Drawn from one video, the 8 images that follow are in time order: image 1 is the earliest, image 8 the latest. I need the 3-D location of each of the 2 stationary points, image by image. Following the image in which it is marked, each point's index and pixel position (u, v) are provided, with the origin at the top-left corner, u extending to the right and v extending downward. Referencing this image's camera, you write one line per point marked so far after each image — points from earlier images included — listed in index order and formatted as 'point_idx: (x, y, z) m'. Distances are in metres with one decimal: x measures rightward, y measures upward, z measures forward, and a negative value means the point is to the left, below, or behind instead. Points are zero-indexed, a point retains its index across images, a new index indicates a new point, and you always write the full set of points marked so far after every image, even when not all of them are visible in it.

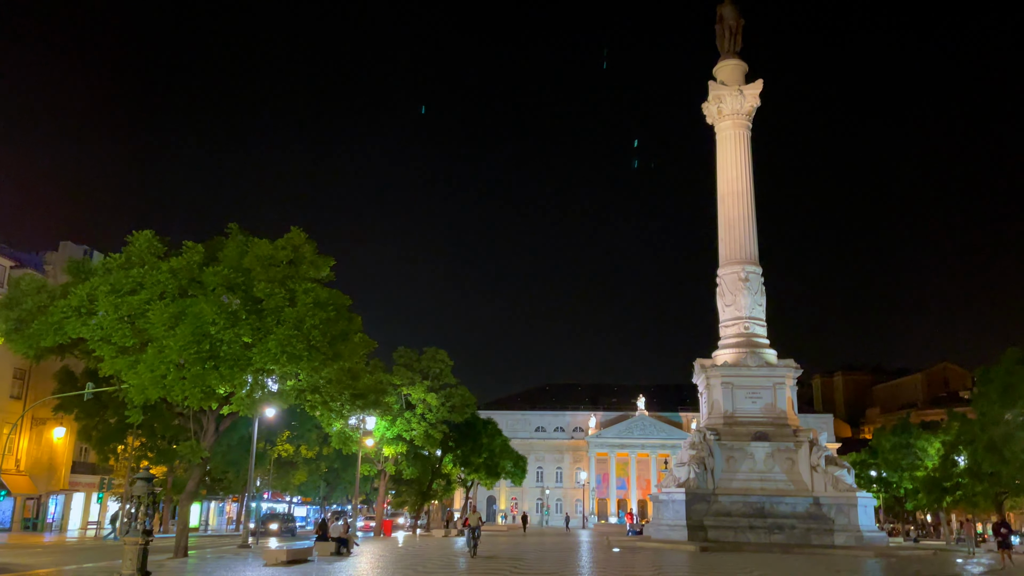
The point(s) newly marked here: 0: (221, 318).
0: (-7.1, -0.7, +19.5) m
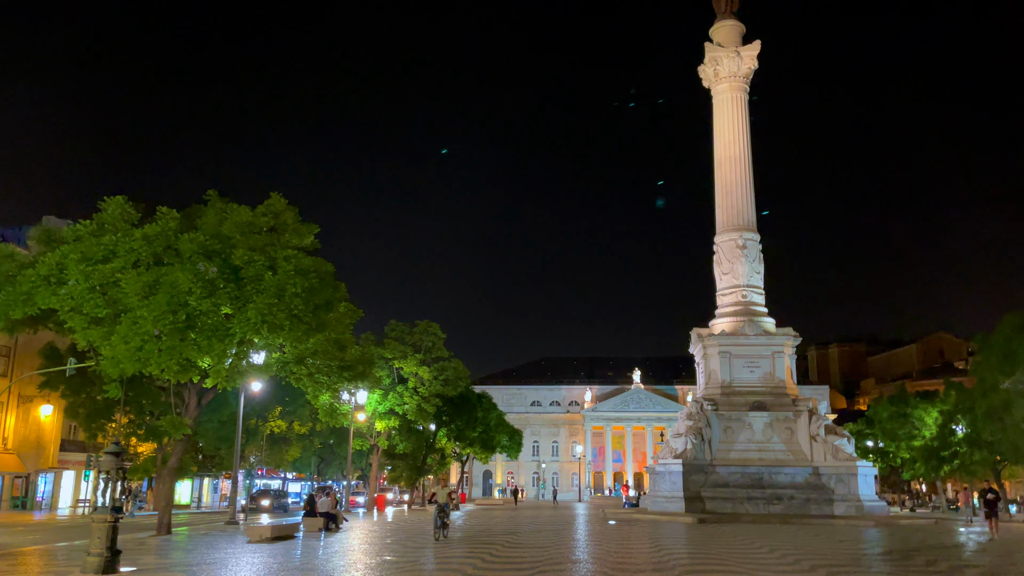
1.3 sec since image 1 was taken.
0: (-7.3, +0.1, +18.7) m
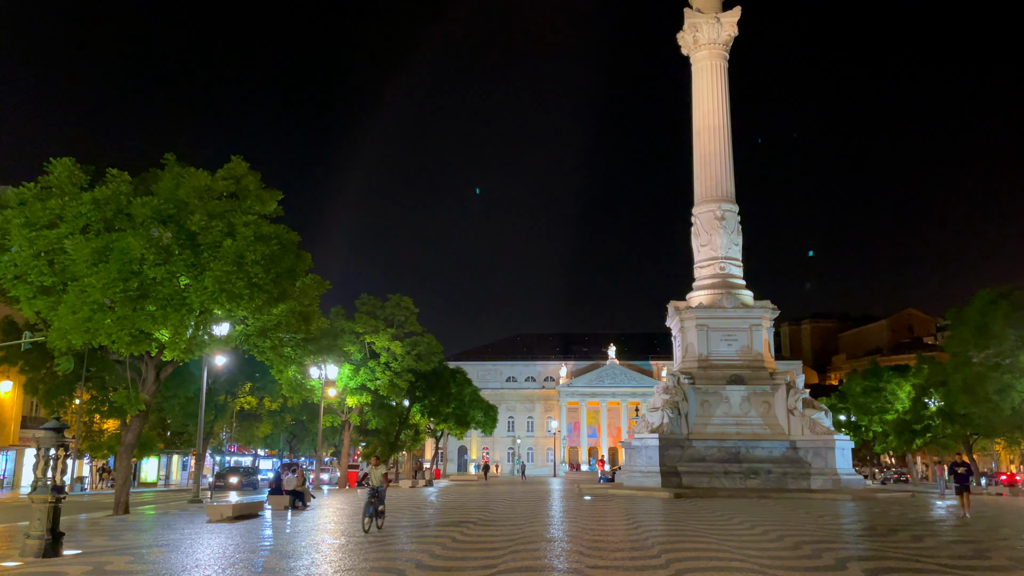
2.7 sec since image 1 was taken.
0: (-8.0, +0.8, +17.6) m
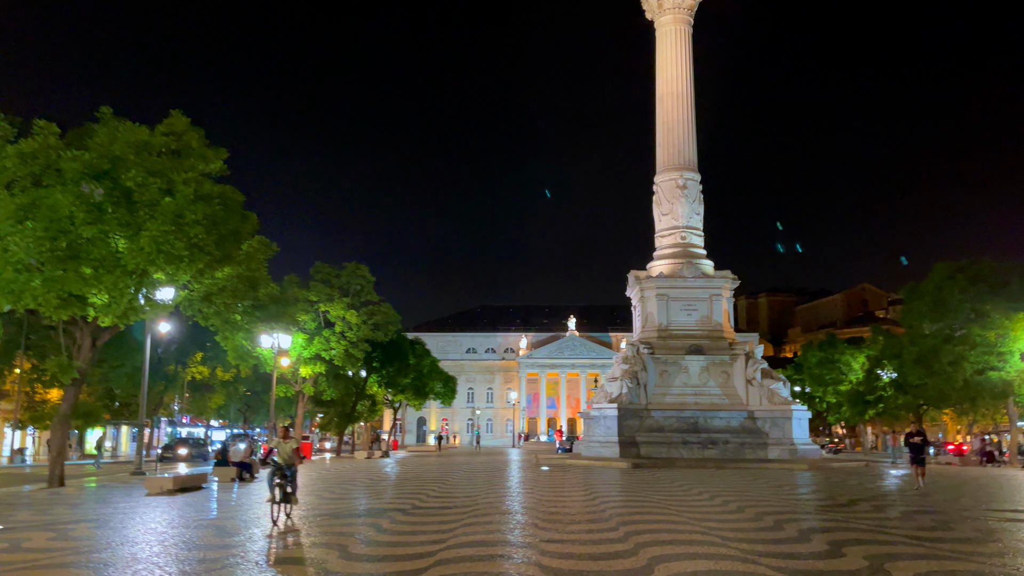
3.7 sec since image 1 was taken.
0: (-8.9, +1.6, +16.5) m
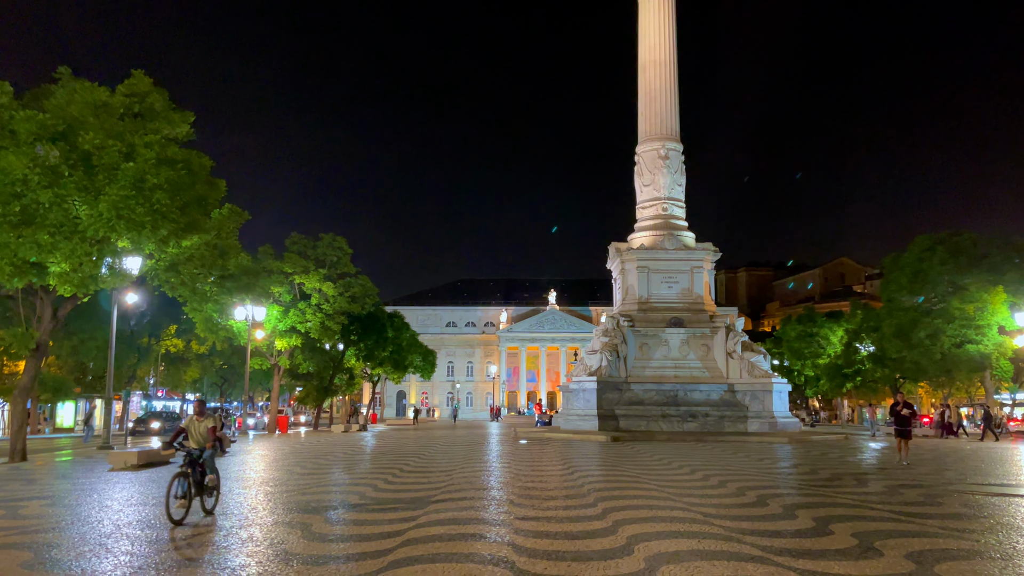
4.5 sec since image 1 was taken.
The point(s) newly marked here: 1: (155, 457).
0: (-9.3, +2.2, +15.7) m
1: (-8.4, -4.0, +18.9) m
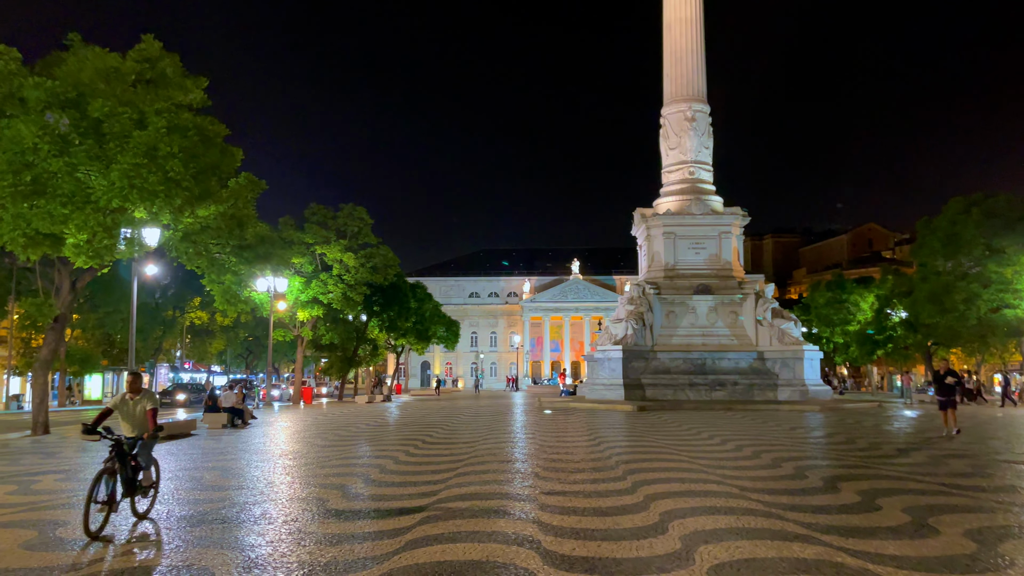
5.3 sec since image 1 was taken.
0: (-8.9, +2.8, +15.3) m
1: (-7.8, -3.3, +18.7) m
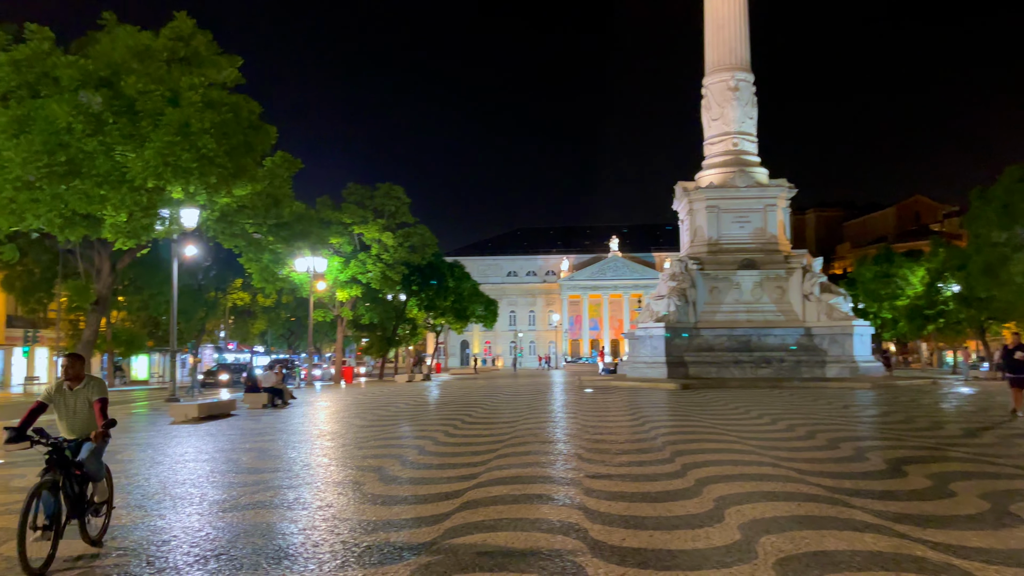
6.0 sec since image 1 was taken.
0: (-8.2, +3.1, +15.2) m
1: (-6.9, -2.8, +18.7) m
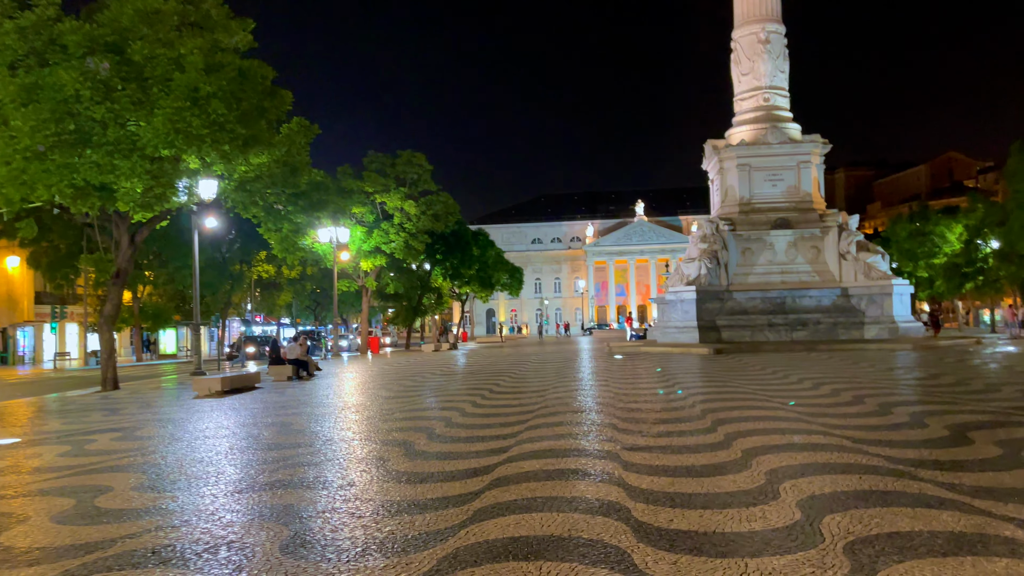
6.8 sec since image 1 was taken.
0: (-7.8, +3.6, +14.7) m
1: (-6.2, -2.2, +18.4) m
